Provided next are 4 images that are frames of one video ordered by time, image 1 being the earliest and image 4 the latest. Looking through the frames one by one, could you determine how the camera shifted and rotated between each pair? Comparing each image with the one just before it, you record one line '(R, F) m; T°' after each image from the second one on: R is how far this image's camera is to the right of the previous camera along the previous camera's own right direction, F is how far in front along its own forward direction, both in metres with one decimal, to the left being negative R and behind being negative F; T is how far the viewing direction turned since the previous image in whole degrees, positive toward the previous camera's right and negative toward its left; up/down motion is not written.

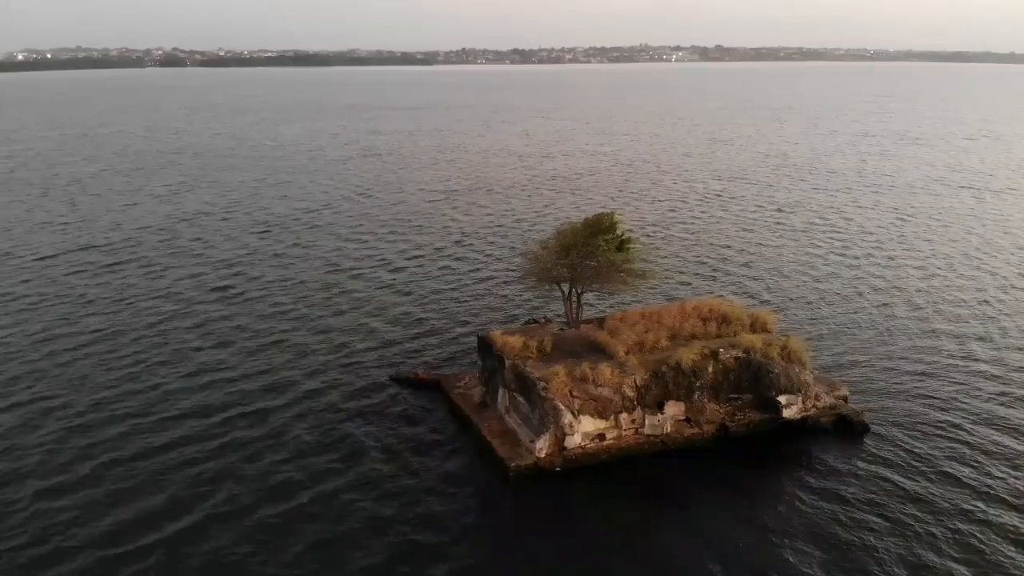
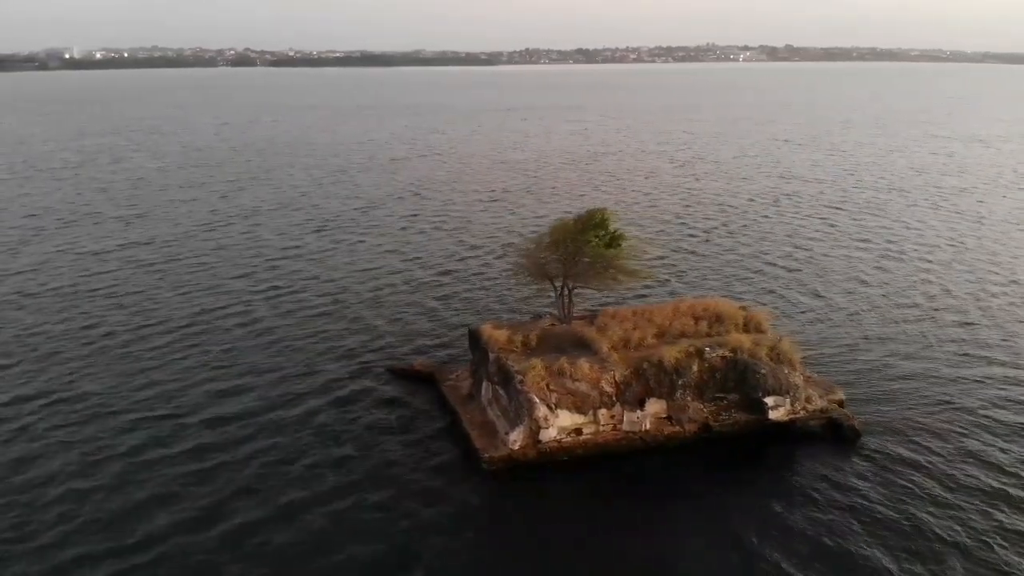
(+1.5, -0.1) m; -4°
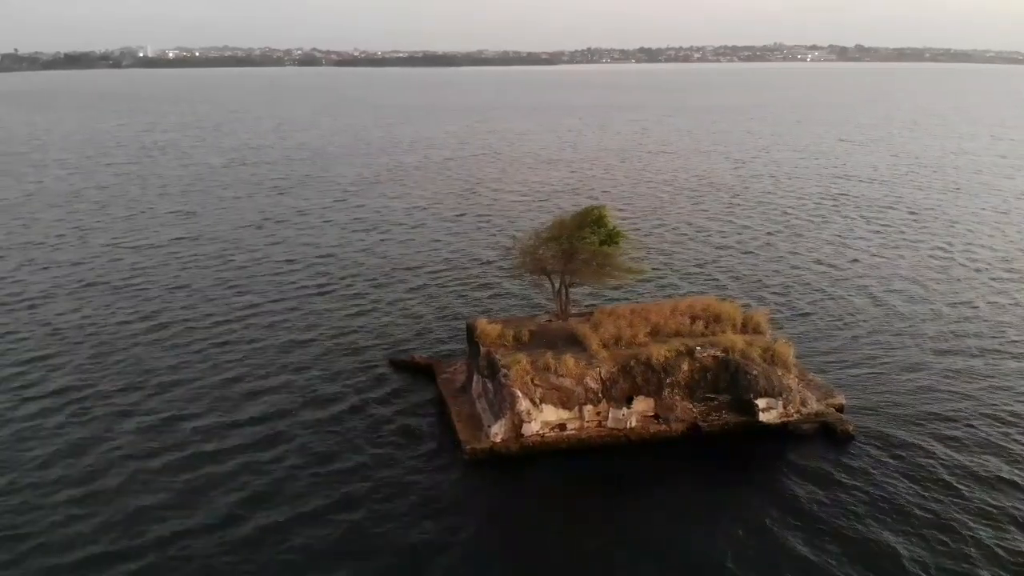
(+1.3, -0.1) m; -4°
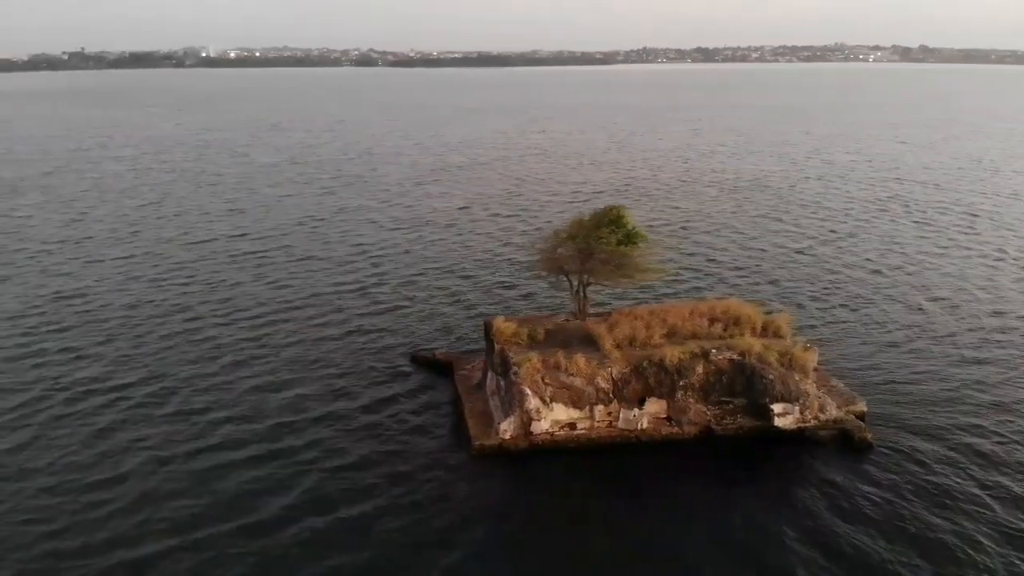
(+0.7, 0.0) m; -3°
